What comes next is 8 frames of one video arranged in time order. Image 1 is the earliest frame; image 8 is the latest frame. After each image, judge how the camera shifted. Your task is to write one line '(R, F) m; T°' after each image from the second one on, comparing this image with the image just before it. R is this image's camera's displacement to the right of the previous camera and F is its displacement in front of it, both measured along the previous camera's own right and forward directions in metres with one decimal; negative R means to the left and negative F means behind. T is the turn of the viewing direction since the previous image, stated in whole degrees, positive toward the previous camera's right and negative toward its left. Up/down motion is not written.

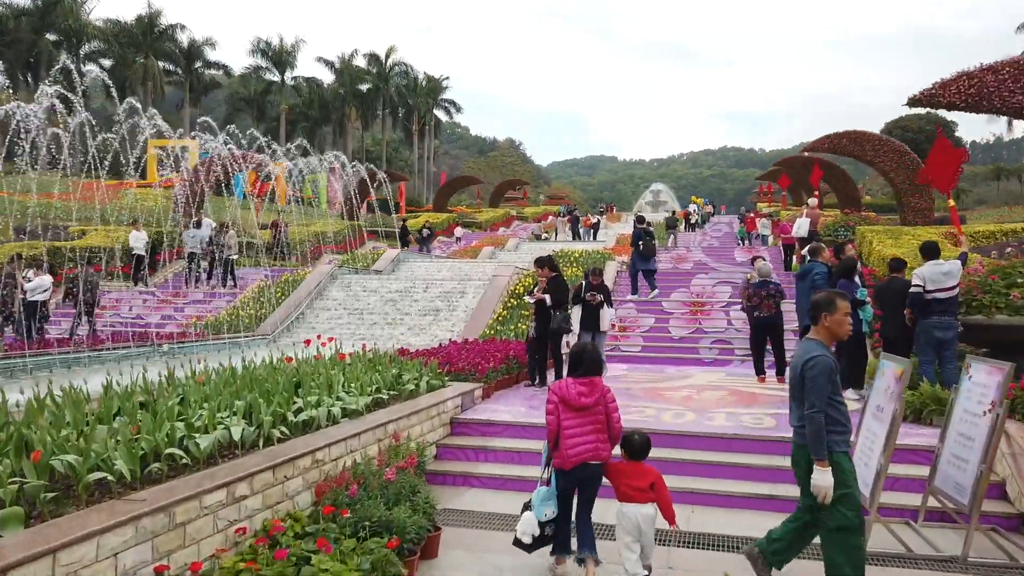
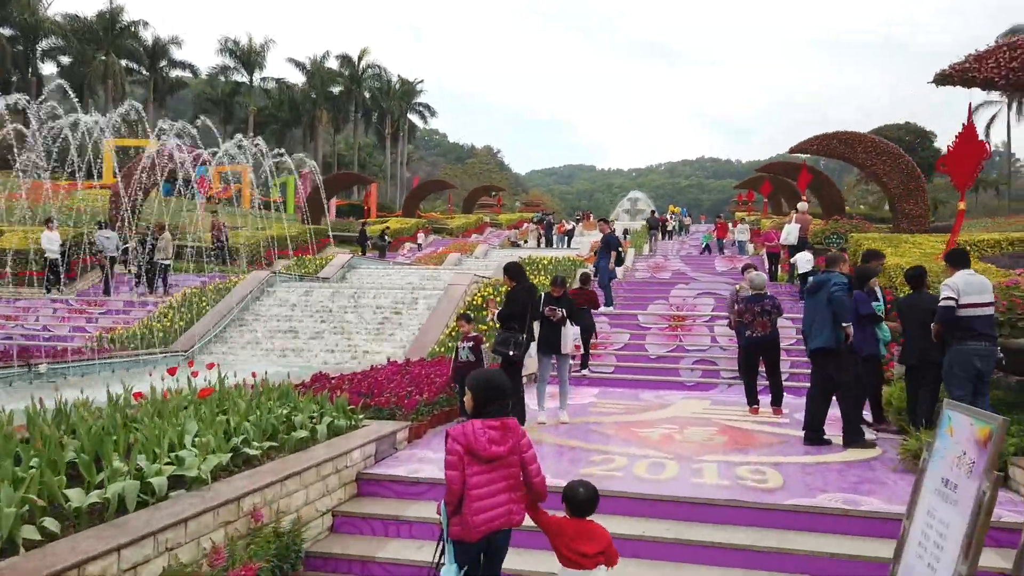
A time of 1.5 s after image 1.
(+0.4, +1.7) m; +2°
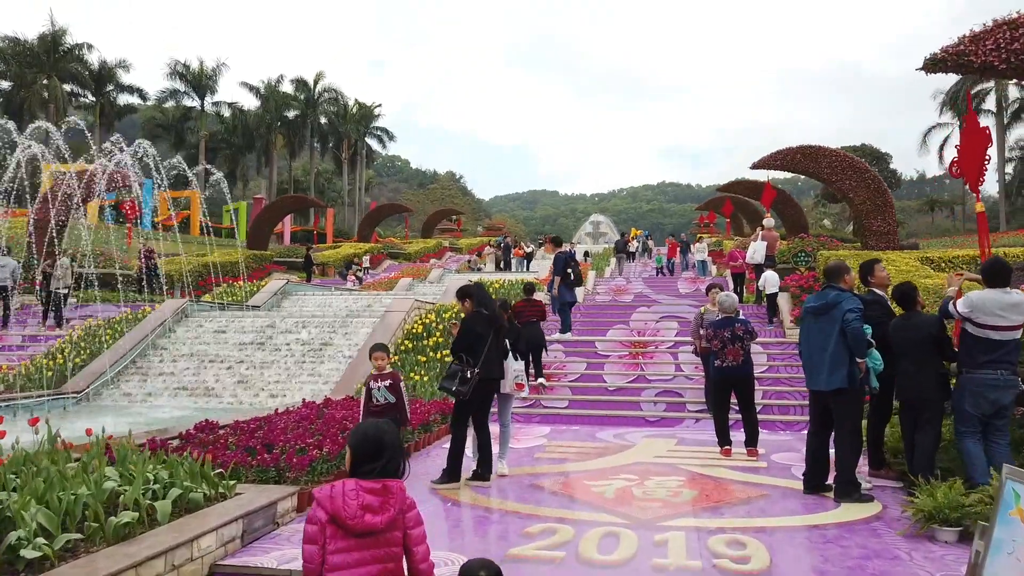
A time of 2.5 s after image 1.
(+0.3, +1.2) m; +3°
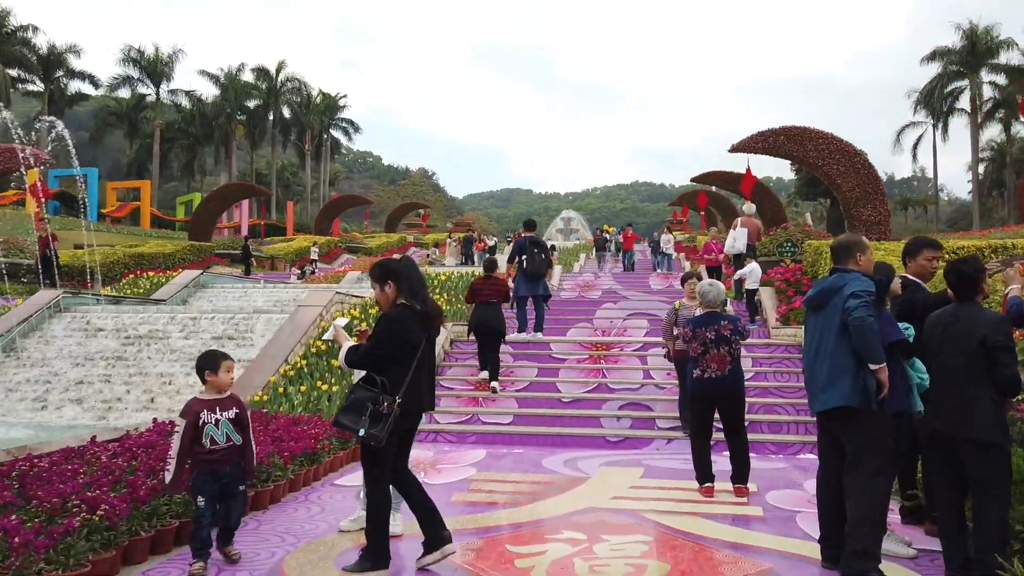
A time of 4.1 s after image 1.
(+0.5, +1.9) m; +2°
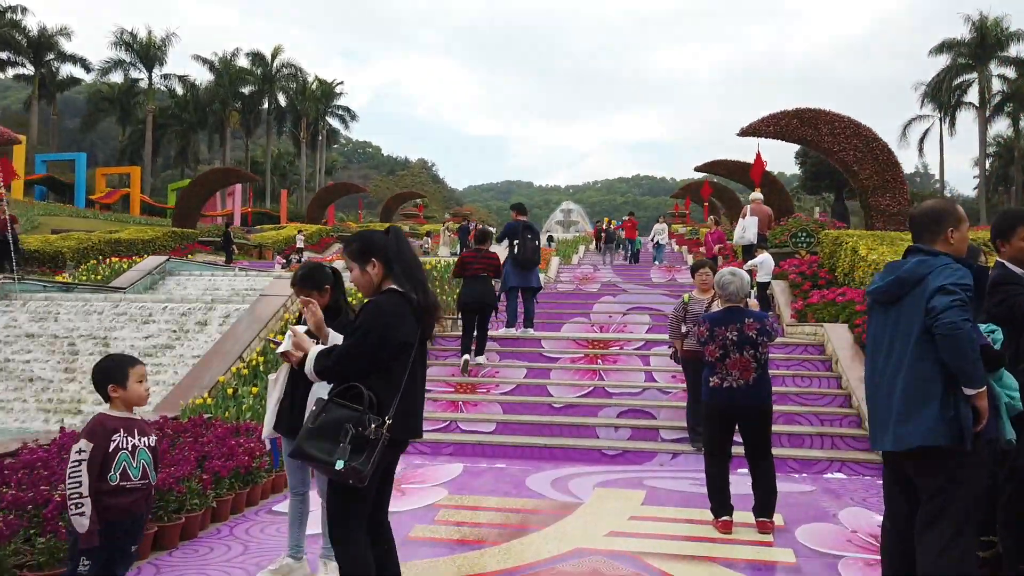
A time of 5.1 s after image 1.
(+0.1, +1.0) m; 0°
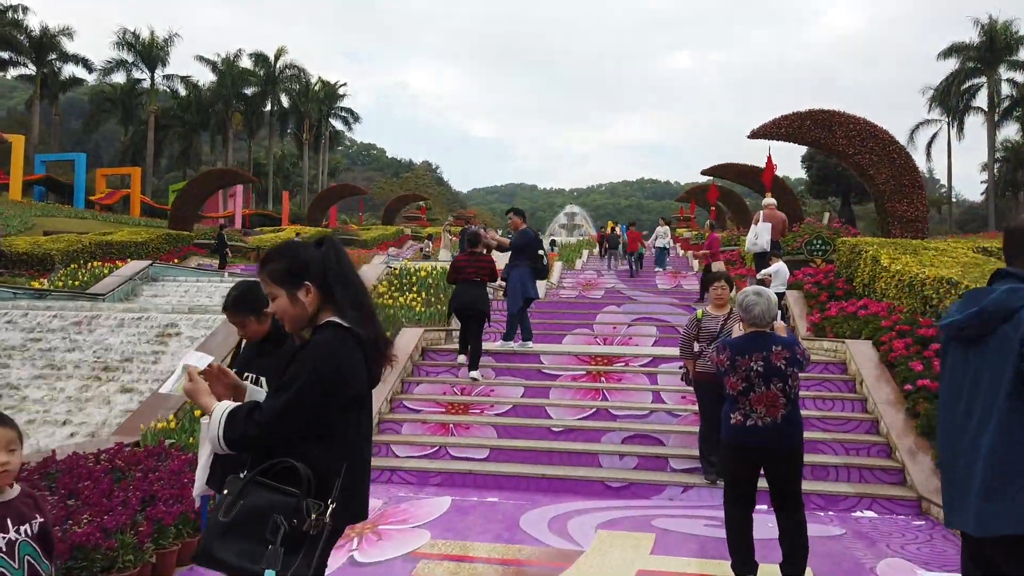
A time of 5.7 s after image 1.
(+0.1, +0.6) m; 0°
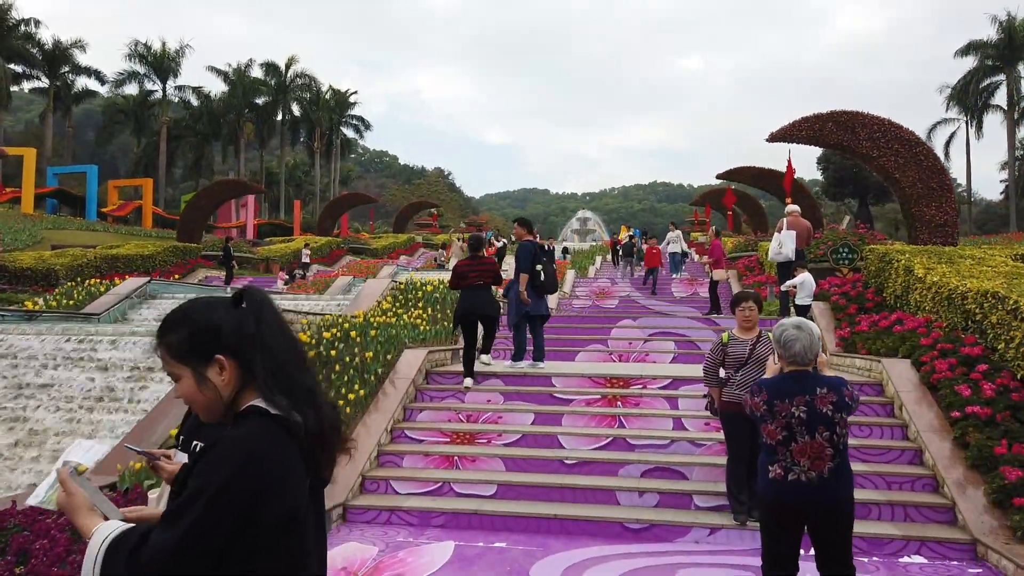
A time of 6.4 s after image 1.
(+0.1, +0.5) m; -1°
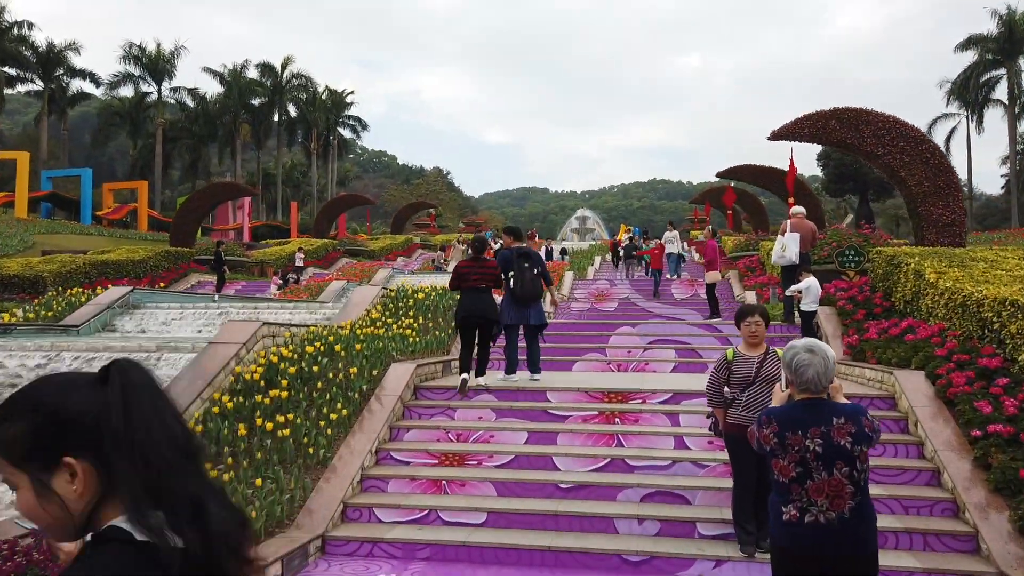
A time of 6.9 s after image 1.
(+0.1, +0.4) m; 0°
